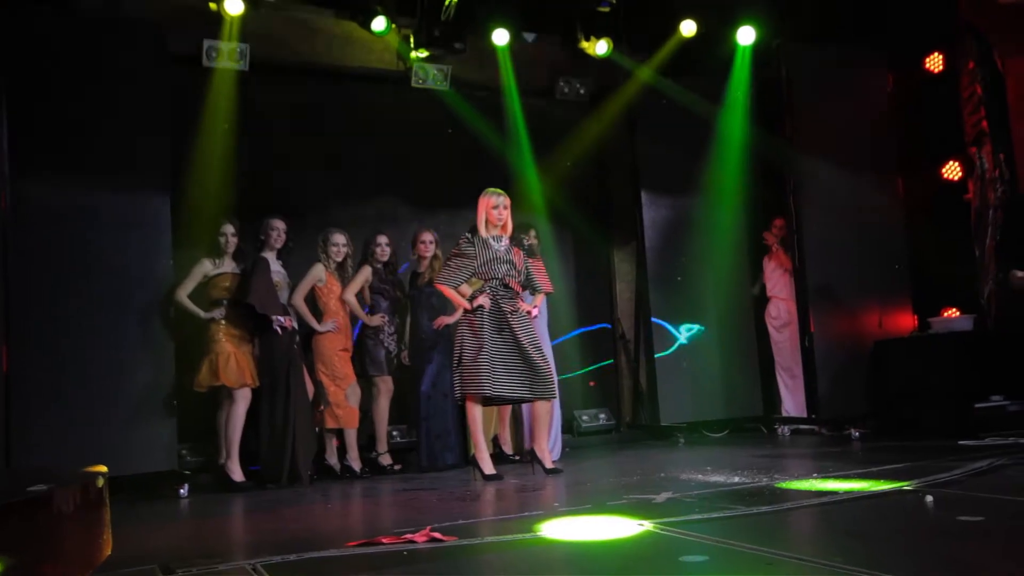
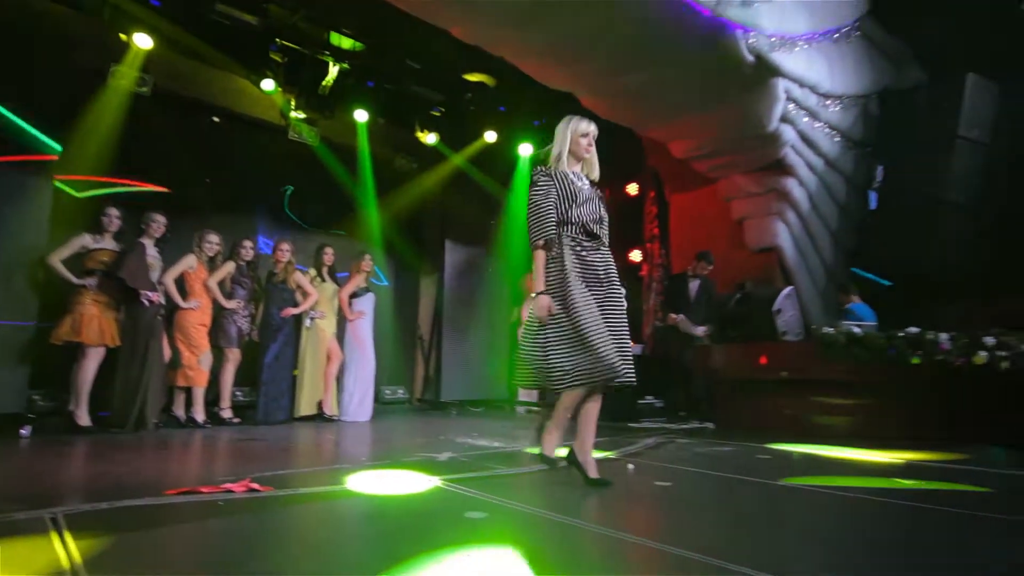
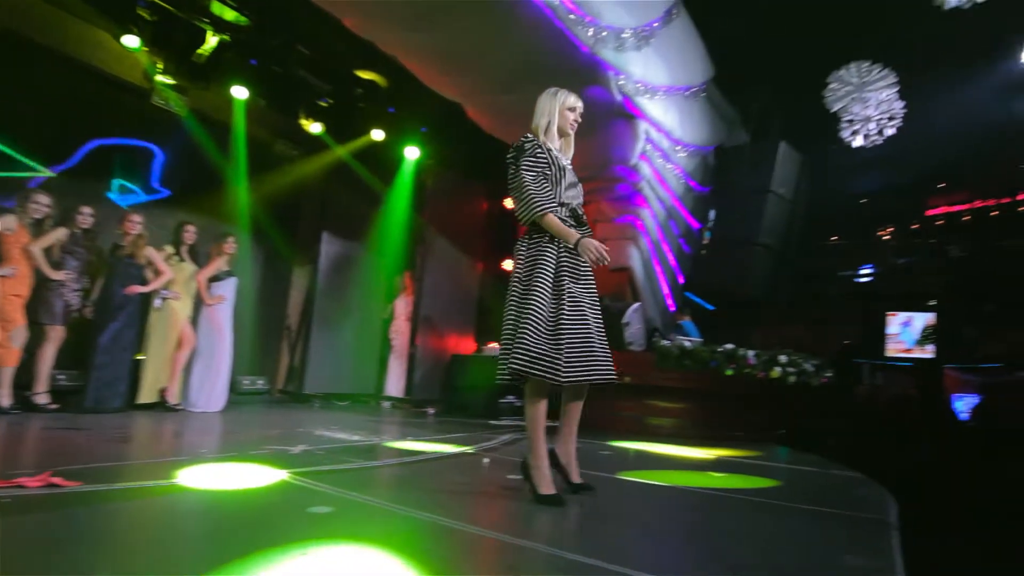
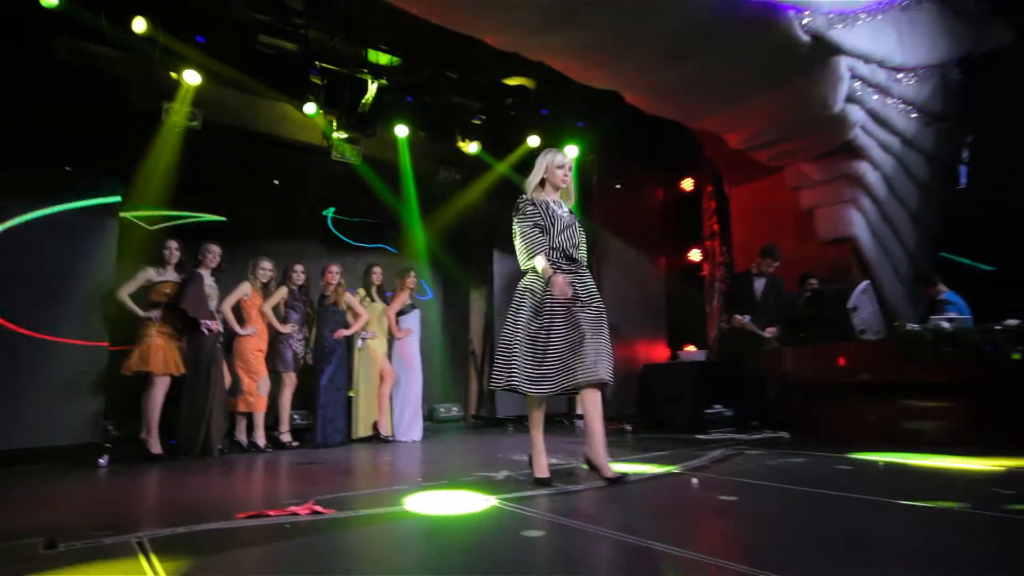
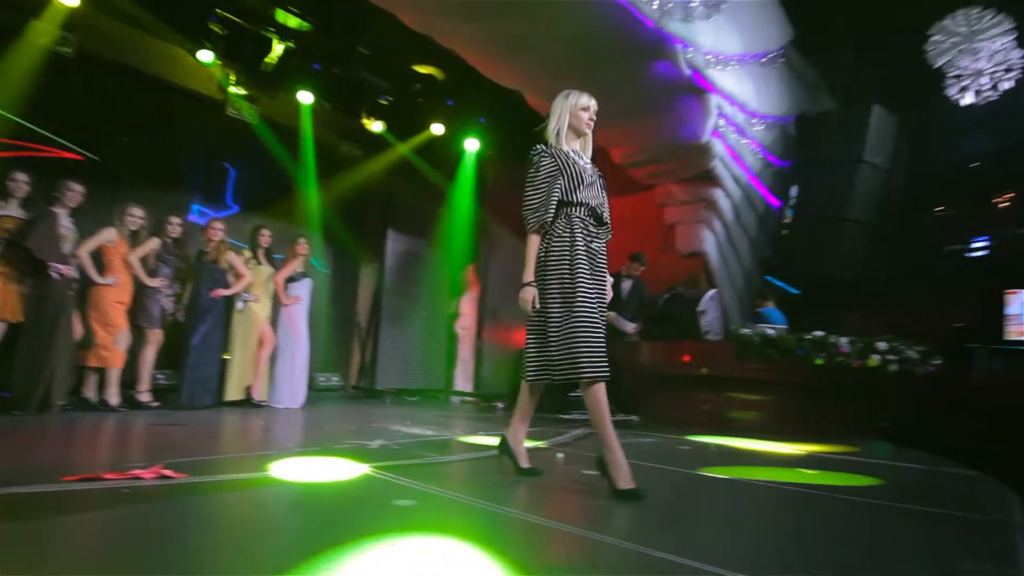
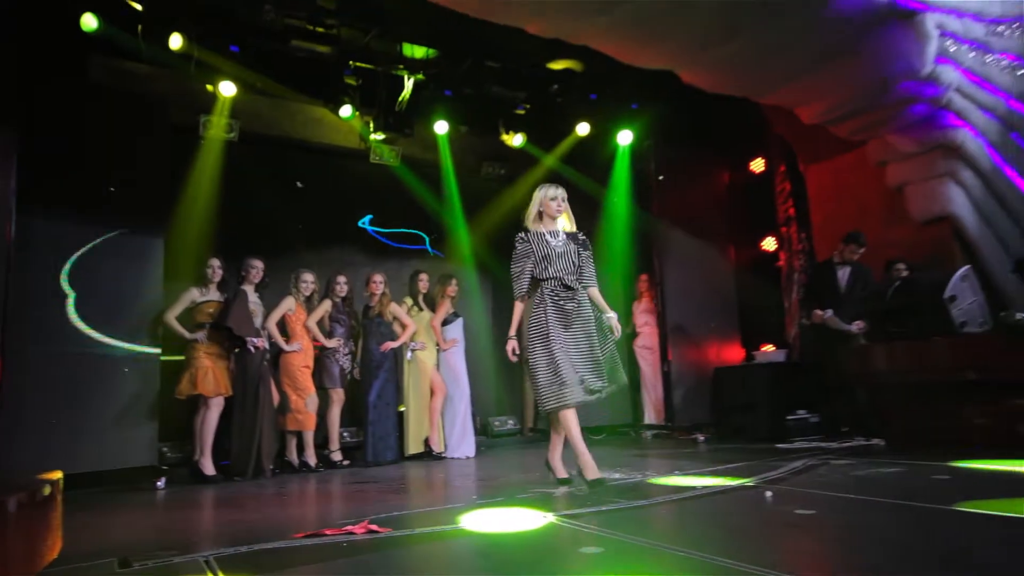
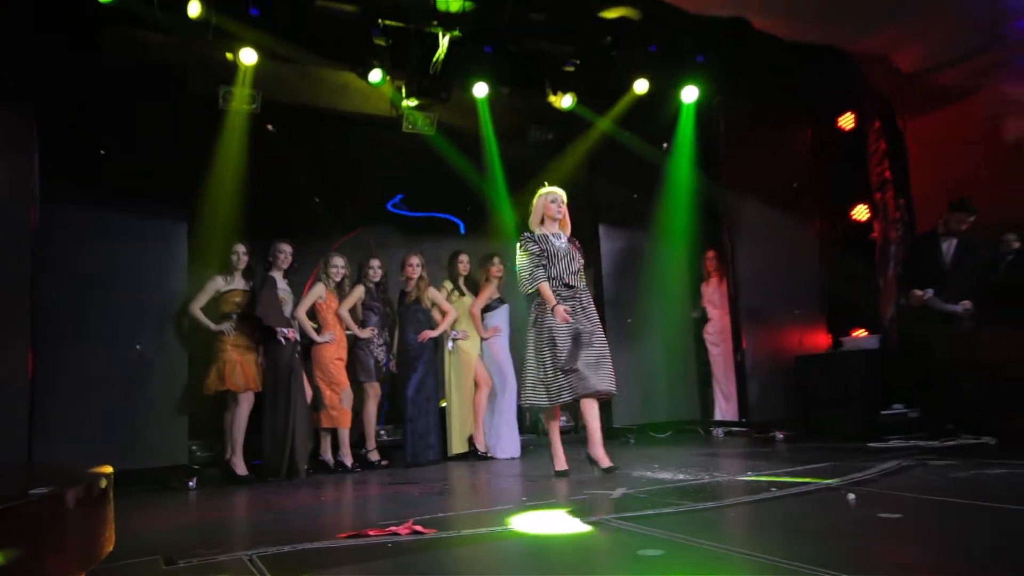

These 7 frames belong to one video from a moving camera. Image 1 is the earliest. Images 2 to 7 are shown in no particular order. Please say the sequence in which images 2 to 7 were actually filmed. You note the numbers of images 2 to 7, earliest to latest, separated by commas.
7, 6, 4, 2, 5, 3
